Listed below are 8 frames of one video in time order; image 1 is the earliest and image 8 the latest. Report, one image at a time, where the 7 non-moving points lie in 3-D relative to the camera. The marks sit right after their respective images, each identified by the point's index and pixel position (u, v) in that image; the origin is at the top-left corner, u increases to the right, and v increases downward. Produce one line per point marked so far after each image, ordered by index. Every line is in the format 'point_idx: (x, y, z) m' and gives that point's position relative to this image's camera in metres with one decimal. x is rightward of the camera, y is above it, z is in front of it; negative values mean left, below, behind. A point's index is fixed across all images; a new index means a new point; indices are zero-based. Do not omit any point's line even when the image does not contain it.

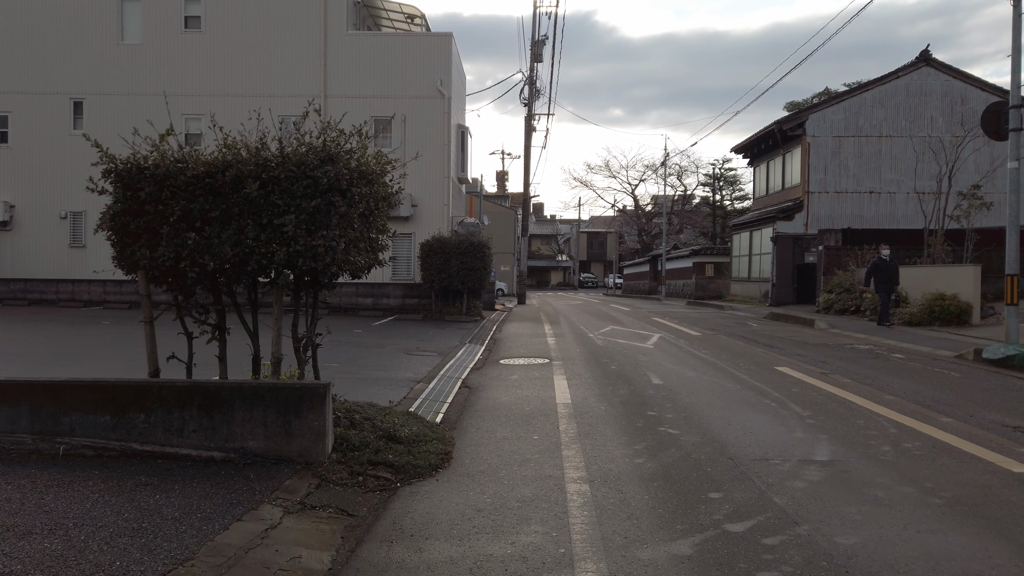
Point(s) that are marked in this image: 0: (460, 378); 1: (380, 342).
0: (-0.7, -1.3, +10.6) m
1: (-2.6, -1.1, +14.5) m
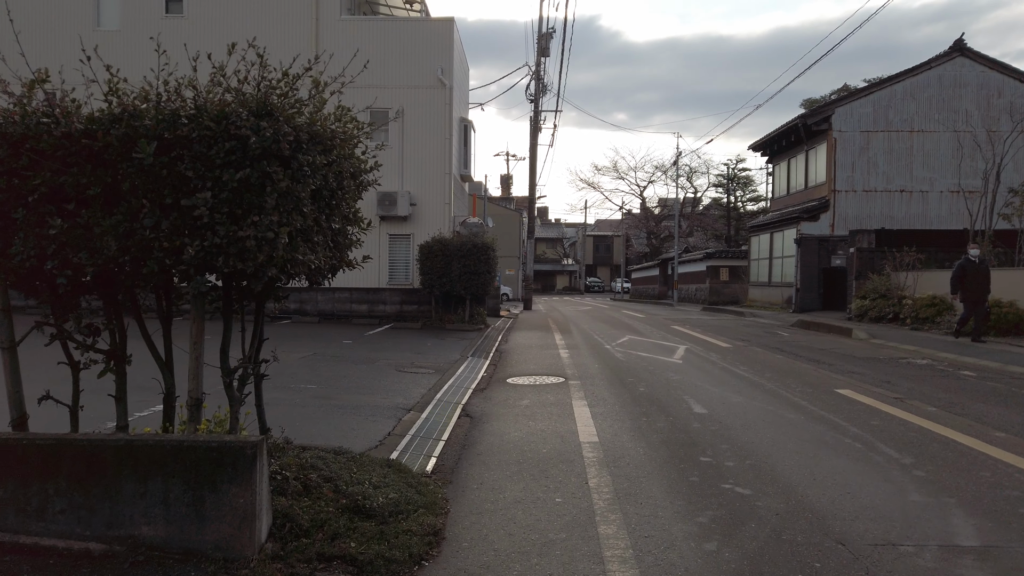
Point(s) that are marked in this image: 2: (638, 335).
0: (-0.6, -1.4, +8.8) m
1: (-2.4, -1.2, +12.7) m
2: (+2.9, -1.1, +17.3) m
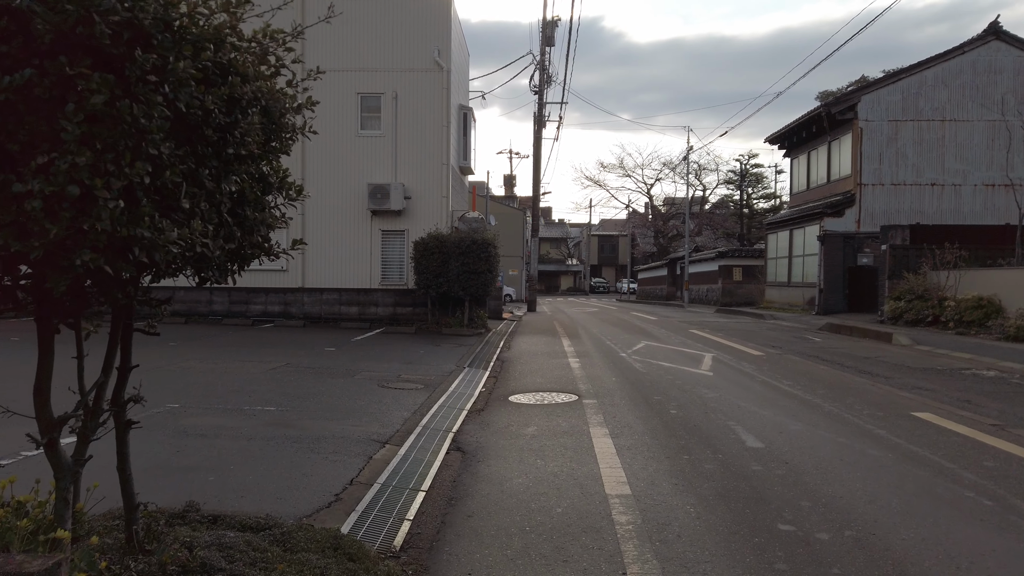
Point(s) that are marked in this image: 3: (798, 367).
0: (-0.6, -1.4, +7.1) m
1: (-2.4, -1.2, +11.0) m
2: (+3.0, -1.1, +15.6) m
3: (+4.5, -1.2, +11.6) m
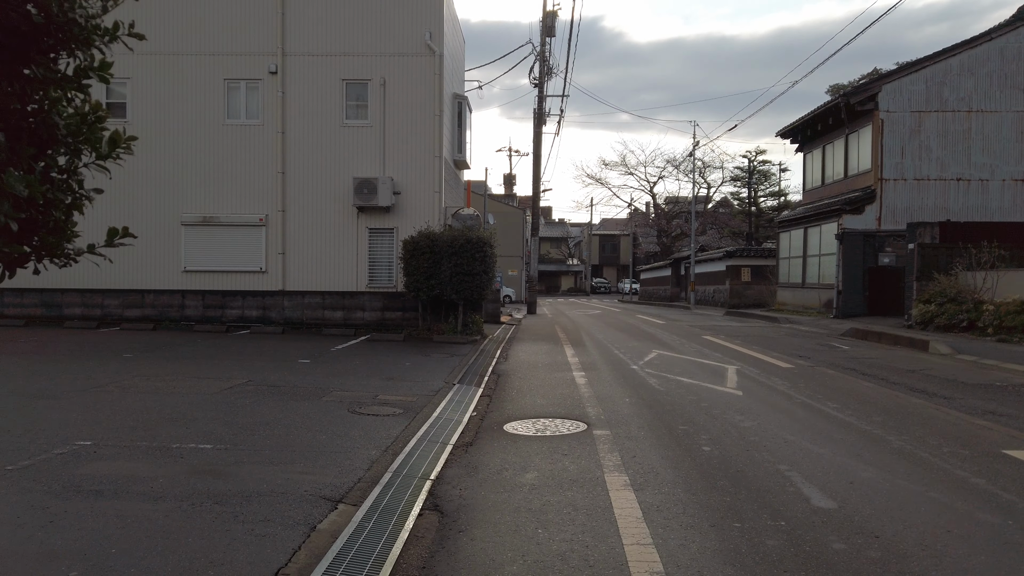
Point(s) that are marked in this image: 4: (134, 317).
0: (-0.6, -1.4, +5.6) m
1: (-2.4, -1.2, +9.5) m
2: (+3.0, -1.2, +14.0) m
3: (+4.4, -1.3, +10.1) m
4: (-9.0, -0.7, +17.7) m
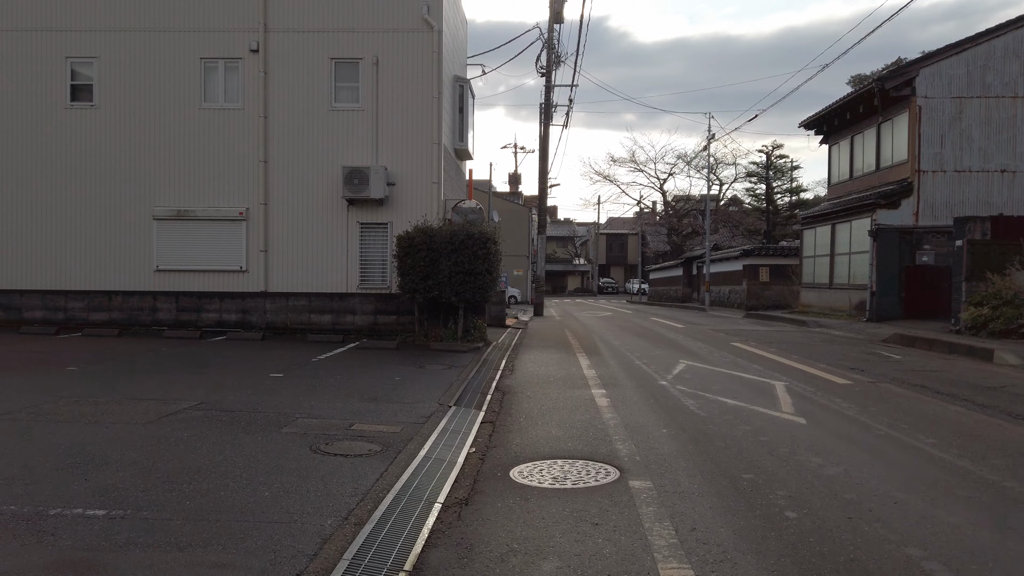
0: (-0.6, -1.5, +3.9) m
1: (-2.3, -1.3, +7.8) m
2: (+3.1, -1.2, +12.3) m
3: (+4.5, -1.3, +8.3) m
4: (-8.9, -0.7, +16.0) m
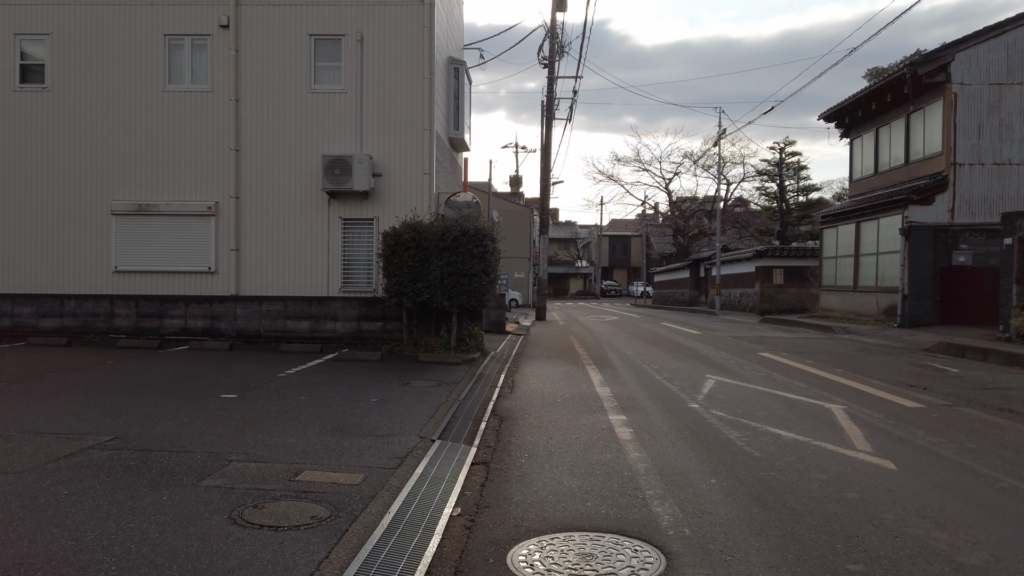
0: (-0.6, -1.5, +2.2) m
1: (-2.4, -1.3, +6.1) m
2: (+3.1, -1.2, +10.6) m
3: (+4.5, -1.3, +6.6) m
4: (-8.9, -0.8, +14.3) m
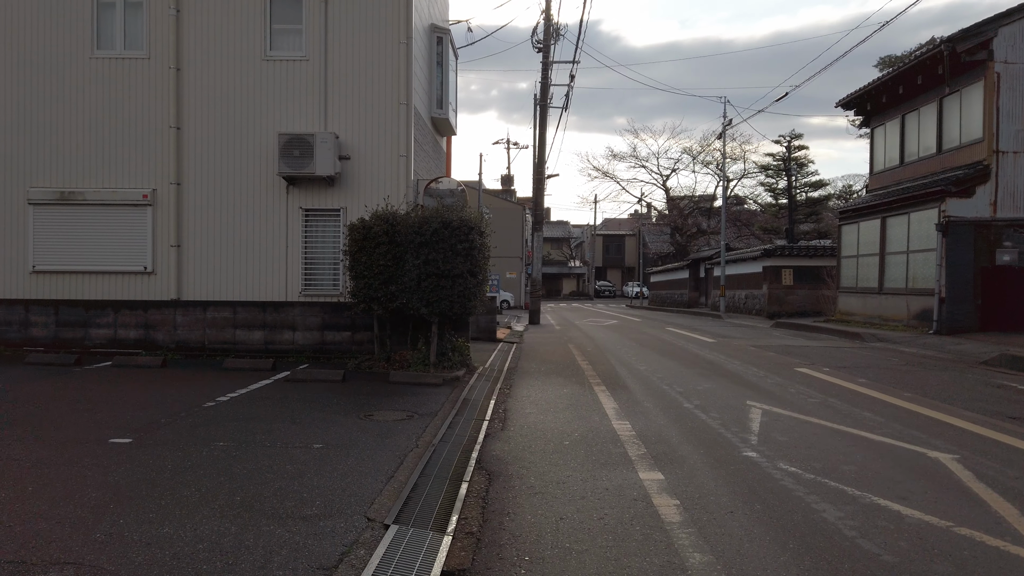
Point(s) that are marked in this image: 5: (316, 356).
0: (-0.6, -1.5, 0.0) m
1: (-2.4, -1.3, +3.9) m
2: (+3.0, -1.3, +8.4) m
3: (+4.4, -1.4, +4.4) m
4: (-9.0, -0.8, +12.0) m
5: (-3.1, -1.1, +11.8) m
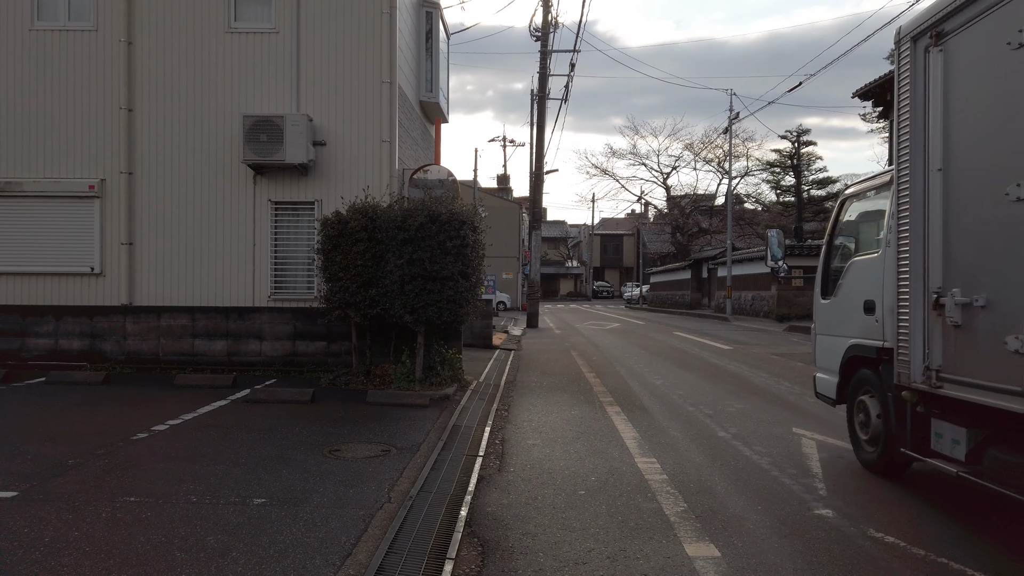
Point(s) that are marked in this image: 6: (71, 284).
0: (-0.6, -1.6, -1.5) m
1: (-2.4, -1.4, +2.4) m
2: (+3.0, -1.3, +7.0) m
3: (+4.5, -1.4, +3.0) m
4: (-9.0, -0.9, +10.5) m
5: (-3.1, -1.1, +10.4) m
6: (-6.3, +0.1, +10.6) m
